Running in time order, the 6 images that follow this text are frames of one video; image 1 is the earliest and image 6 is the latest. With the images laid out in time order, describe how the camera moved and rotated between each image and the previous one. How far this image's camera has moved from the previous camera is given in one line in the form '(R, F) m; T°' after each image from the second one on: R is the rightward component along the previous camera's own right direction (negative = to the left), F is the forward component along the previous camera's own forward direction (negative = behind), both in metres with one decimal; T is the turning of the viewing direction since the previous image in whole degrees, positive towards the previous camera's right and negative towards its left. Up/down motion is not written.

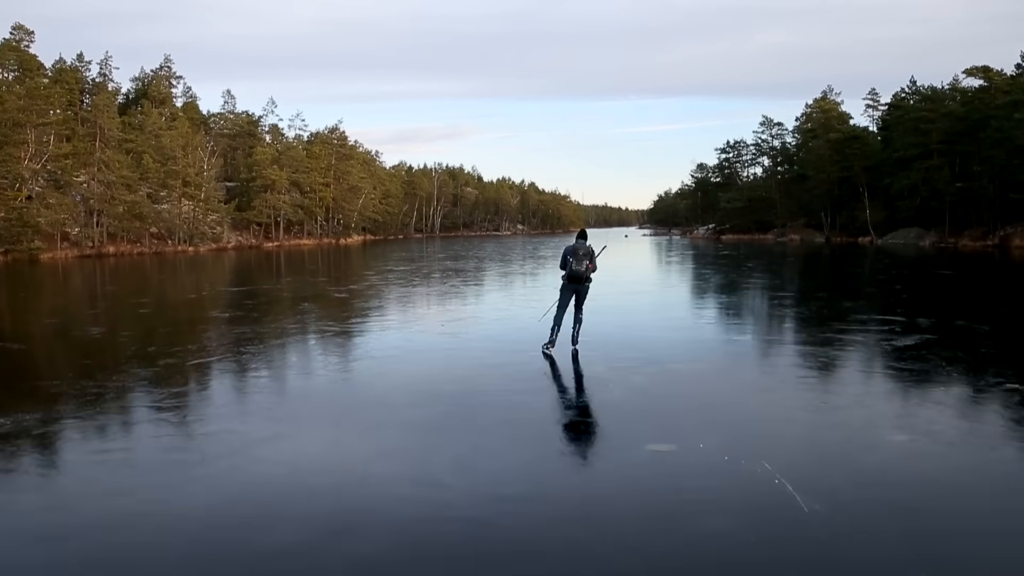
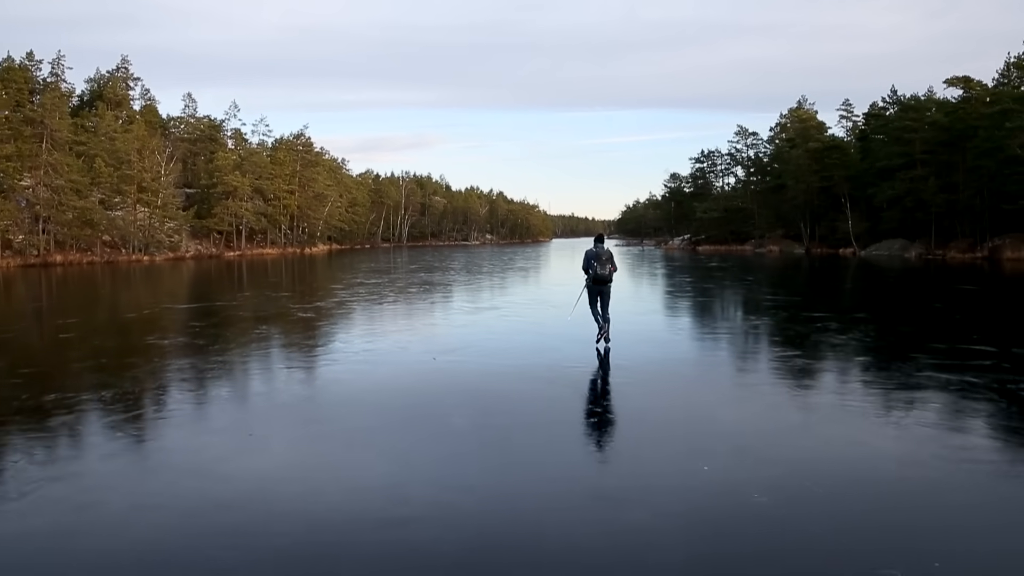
(-0.3, +1.1) m; +3°
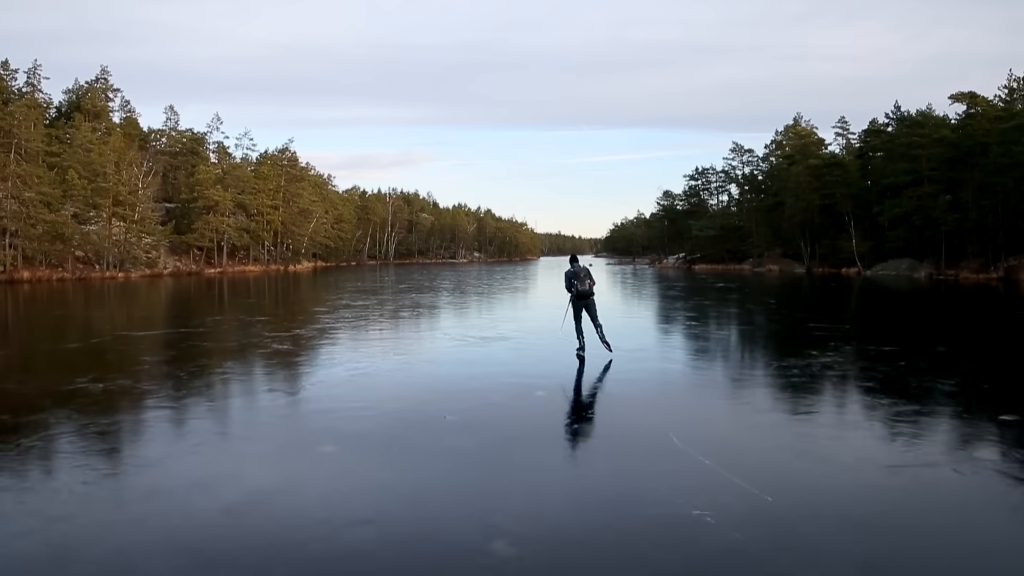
(-0.2, +1.1) m; +1°
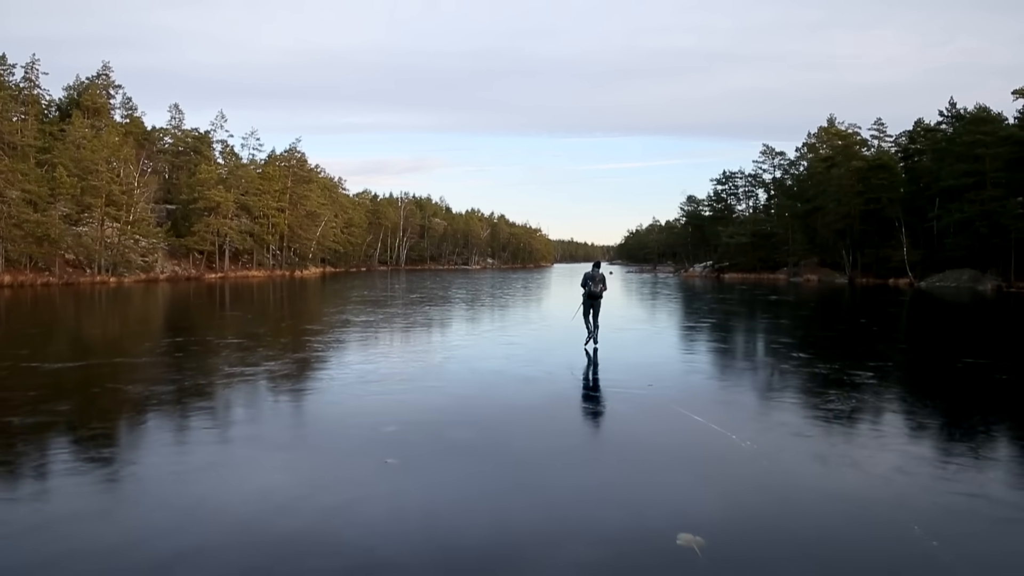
(-0.3, +1.9) m; -1°
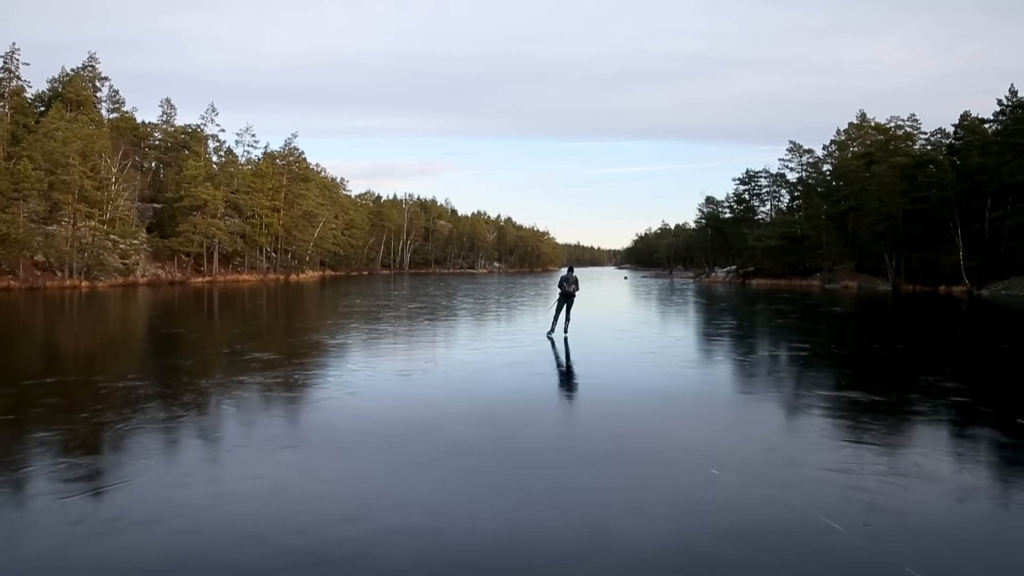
(-0.2, +2.3) m; 0°
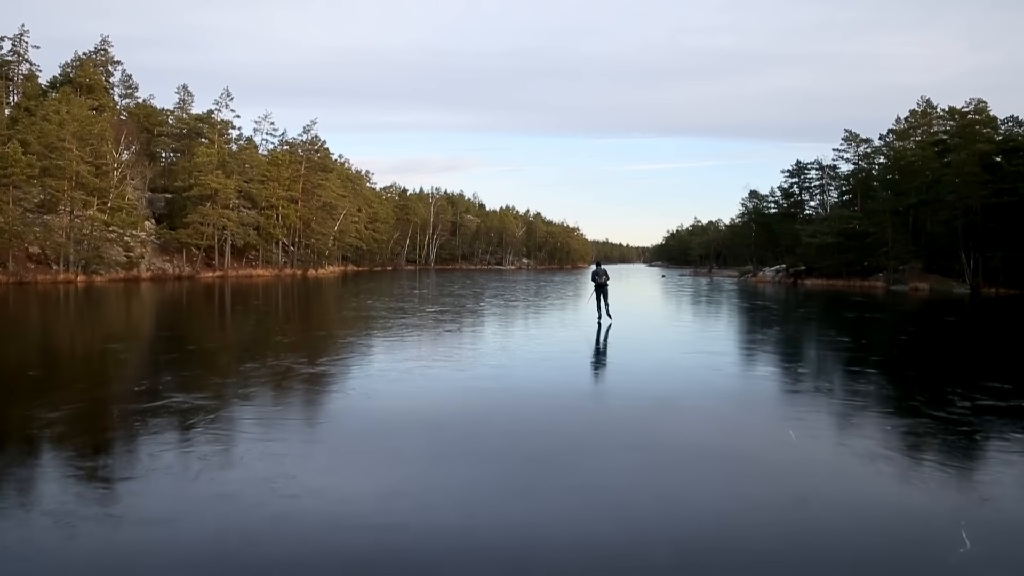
(-0.2, +2.2) m; -2°
